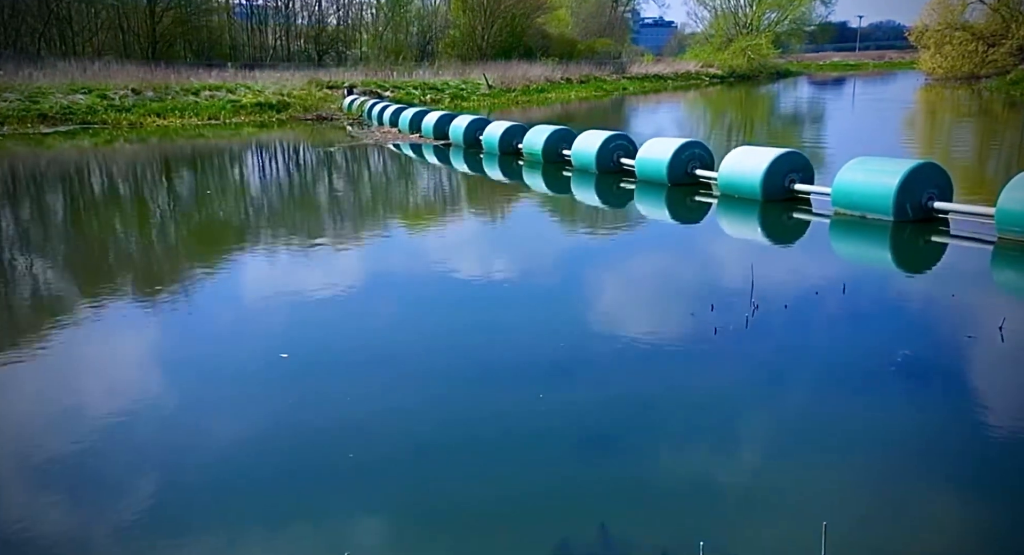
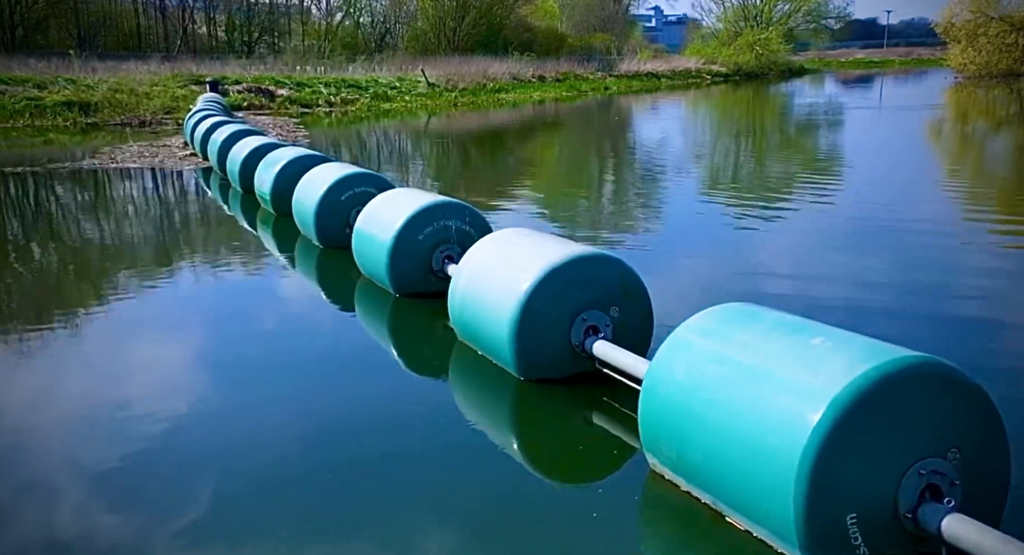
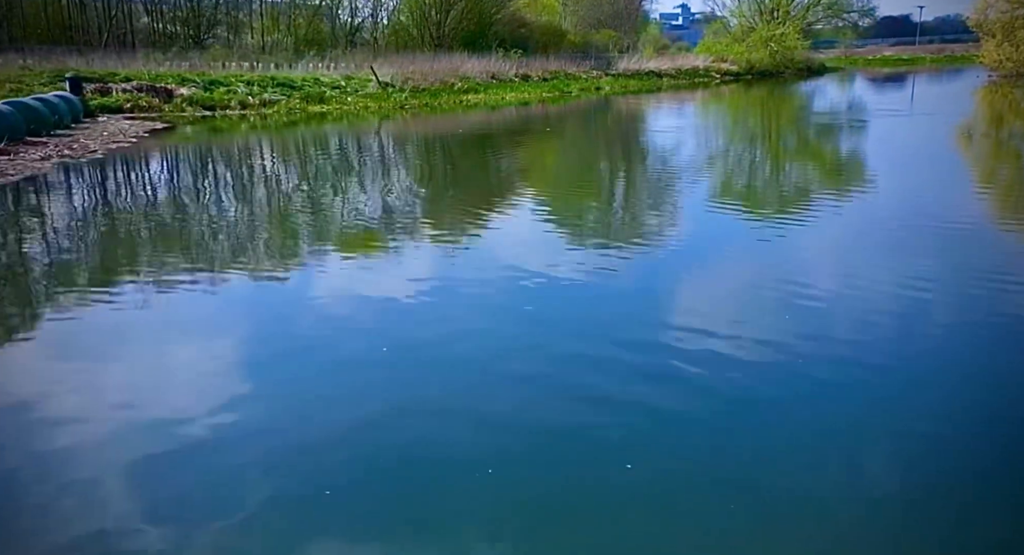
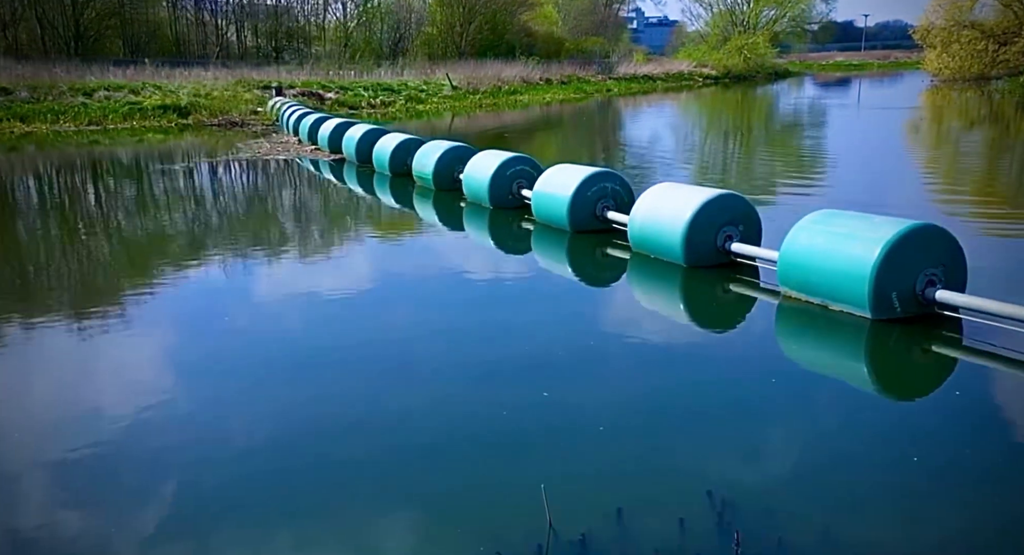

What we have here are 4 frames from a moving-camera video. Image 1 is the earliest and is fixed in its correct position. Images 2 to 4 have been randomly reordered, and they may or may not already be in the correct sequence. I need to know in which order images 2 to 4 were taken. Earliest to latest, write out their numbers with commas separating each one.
4, 2, 3
